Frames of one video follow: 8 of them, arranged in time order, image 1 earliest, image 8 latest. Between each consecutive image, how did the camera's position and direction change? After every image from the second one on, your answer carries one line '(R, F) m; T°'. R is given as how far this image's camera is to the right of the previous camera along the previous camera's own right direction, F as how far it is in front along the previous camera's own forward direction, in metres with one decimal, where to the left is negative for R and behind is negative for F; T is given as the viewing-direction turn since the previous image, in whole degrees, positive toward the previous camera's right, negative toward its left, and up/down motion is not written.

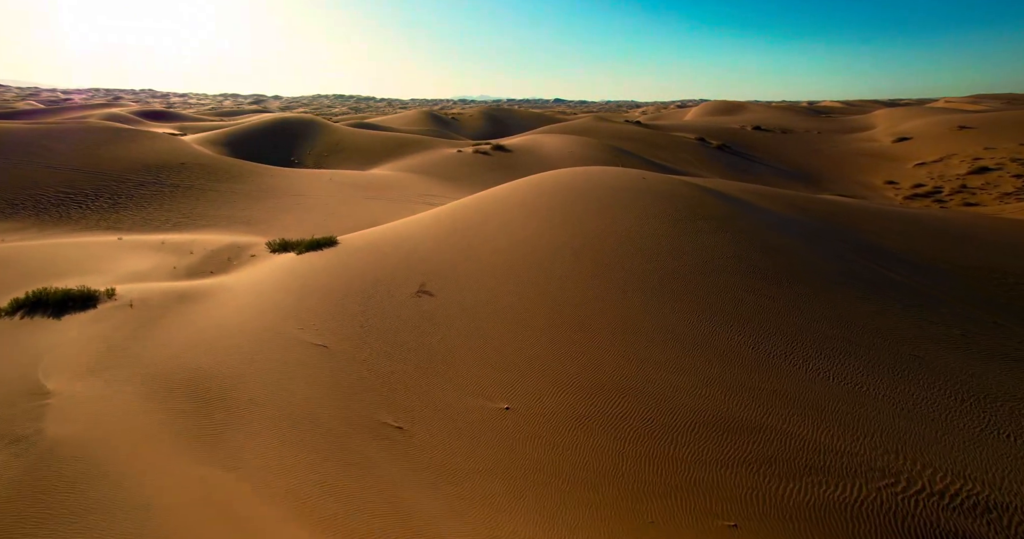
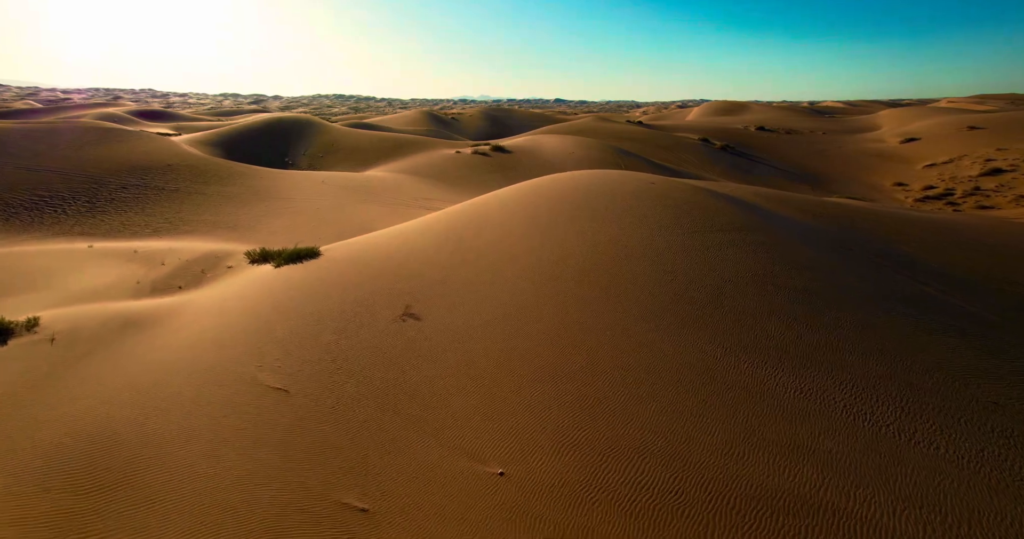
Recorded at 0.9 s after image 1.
(0.0, +0.6) m; 0°
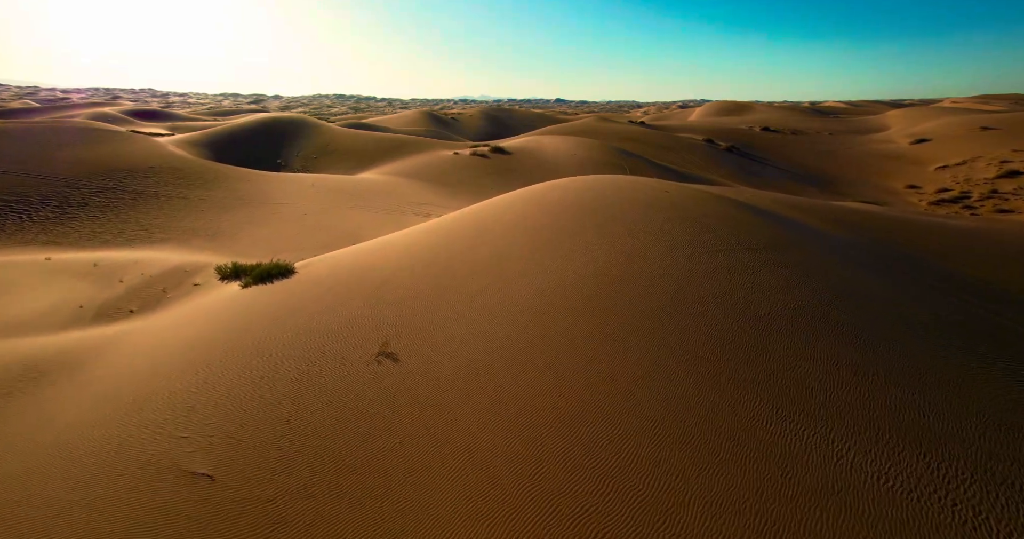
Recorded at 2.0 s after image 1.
(0.0, +0.8) m; 0°
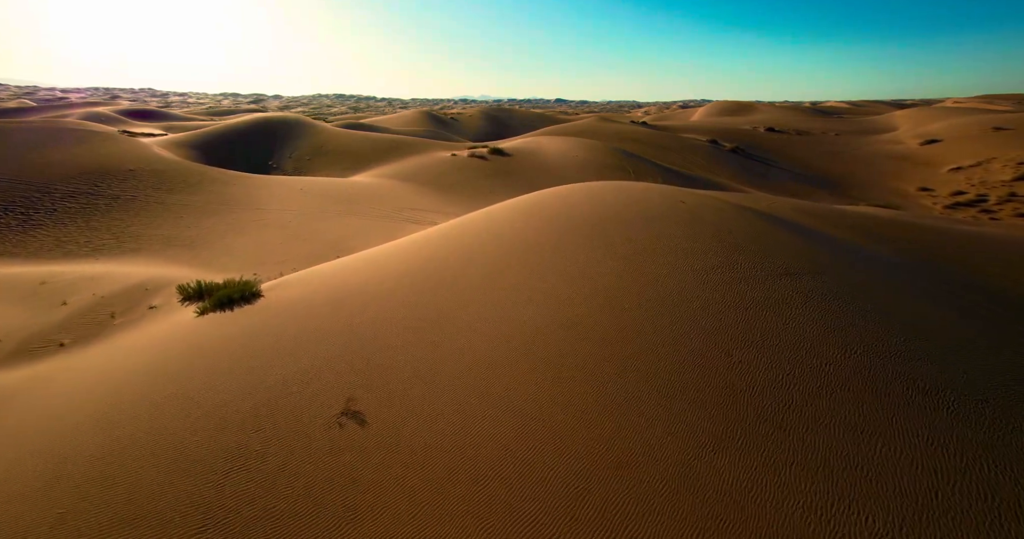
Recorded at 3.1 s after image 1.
(0.0, +0.8) m; 0°
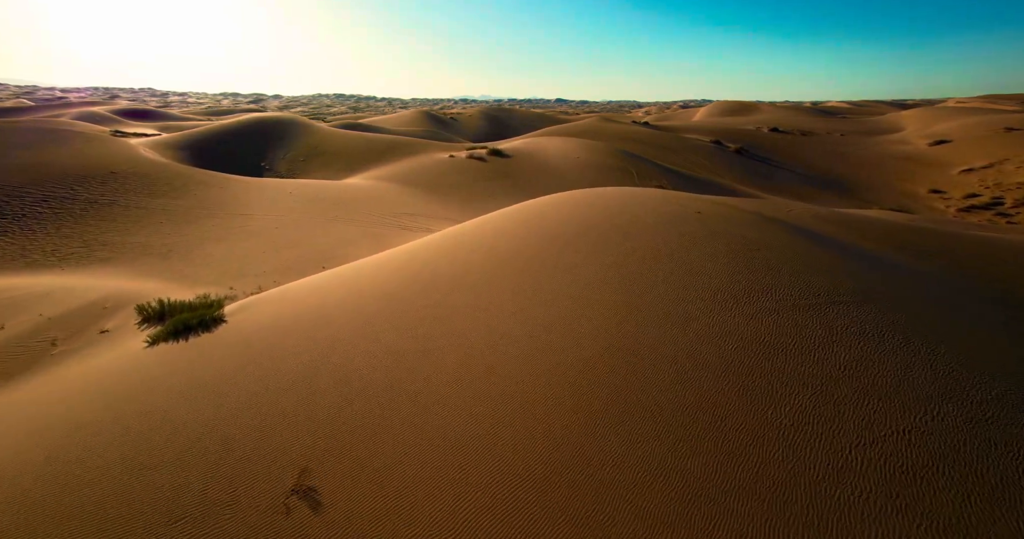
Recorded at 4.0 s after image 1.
(0.0, +0.6) m; 0°
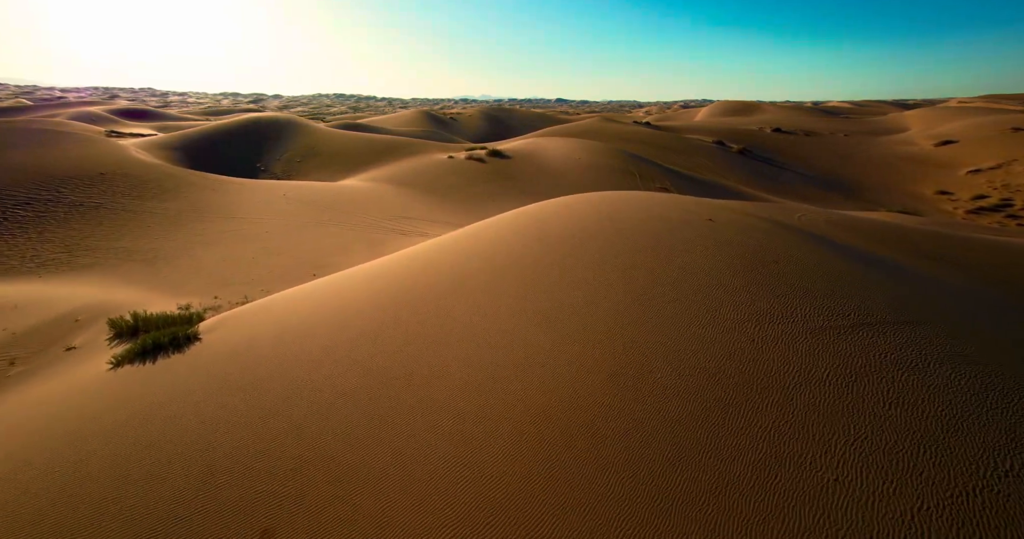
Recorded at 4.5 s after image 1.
(0.0, +0.4) m; 0°
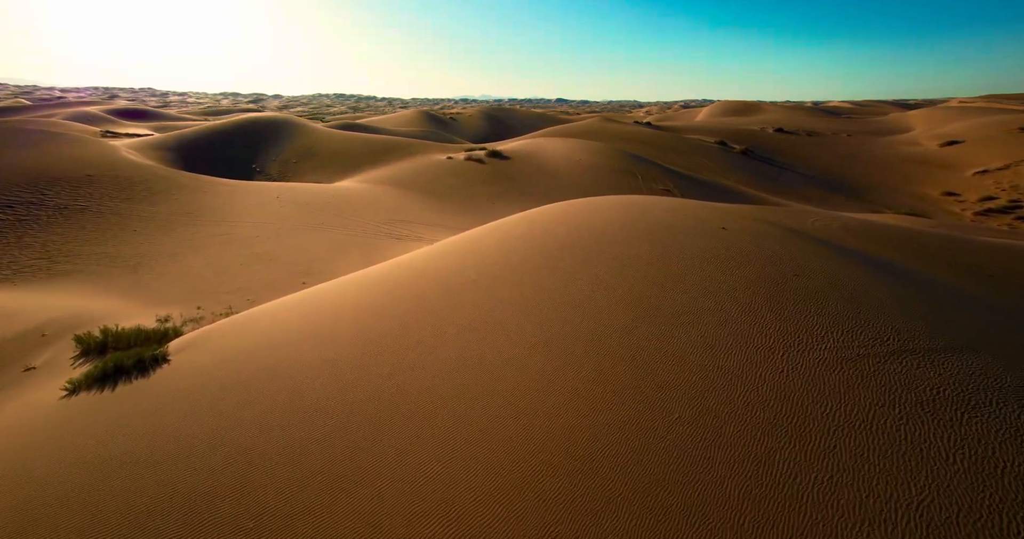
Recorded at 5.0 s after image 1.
(0.0, +0.4) m; 0°
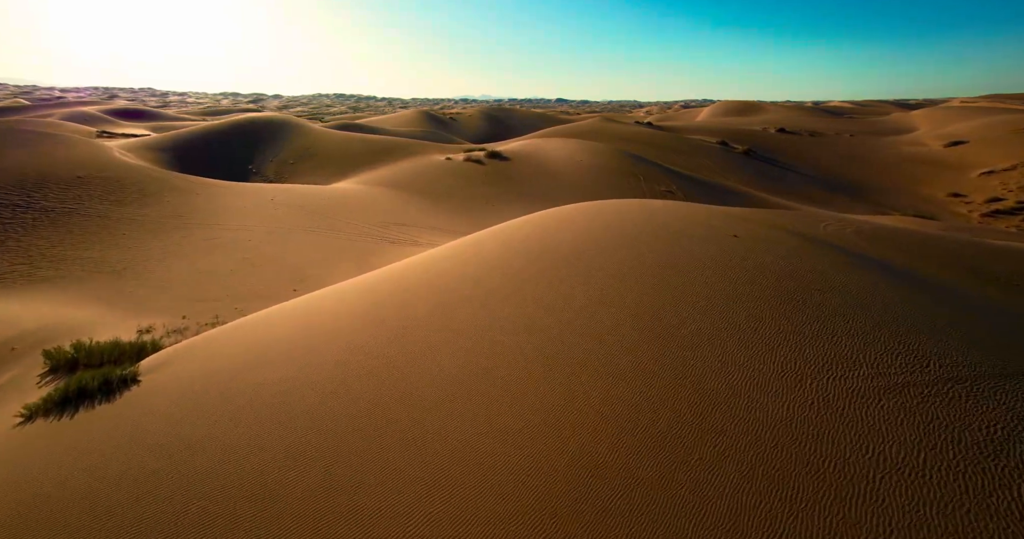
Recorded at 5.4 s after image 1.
(0.0, +0.3) m; 0°
